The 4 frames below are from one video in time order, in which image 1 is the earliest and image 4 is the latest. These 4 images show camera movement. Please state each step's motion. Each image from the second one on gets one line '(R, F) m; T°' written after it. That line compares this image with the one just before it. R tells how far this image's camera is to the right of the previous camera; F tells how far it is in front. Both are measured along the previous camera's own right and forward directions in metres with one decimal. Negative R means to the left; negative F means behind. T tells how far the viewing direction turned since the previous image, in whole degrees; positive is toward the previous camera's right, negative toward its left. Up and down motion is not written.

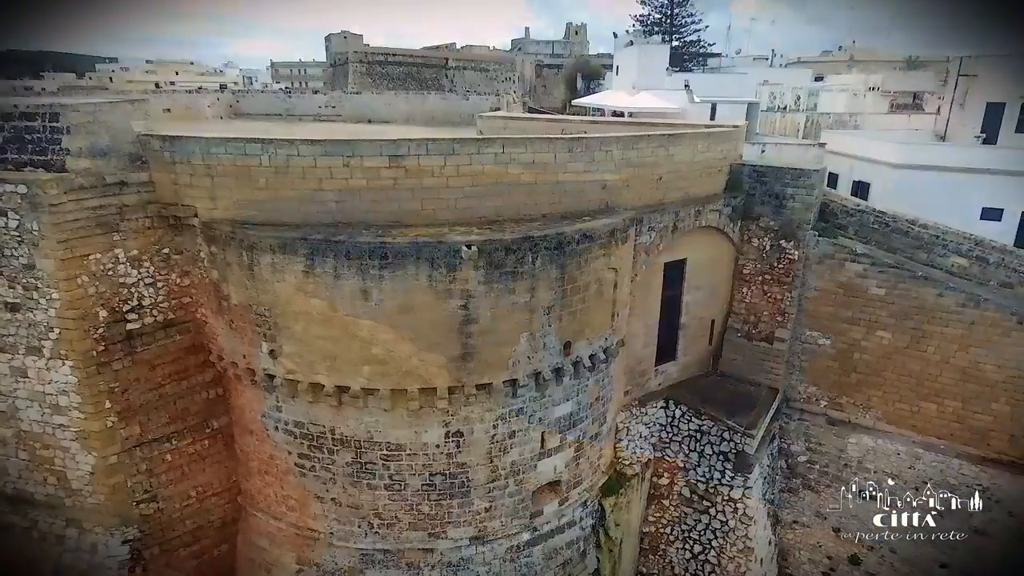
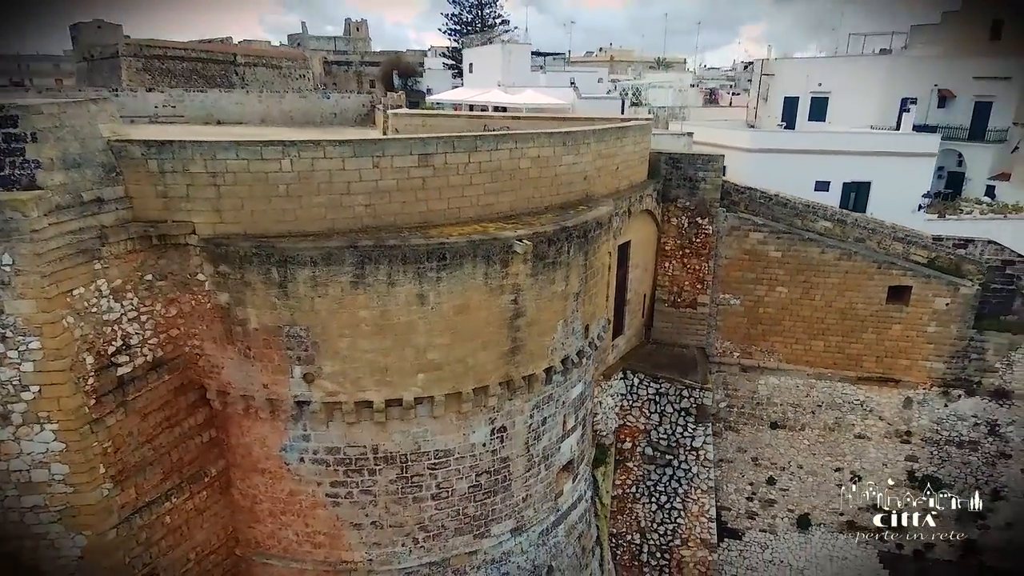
(-2.6, +0.3) m; +19°
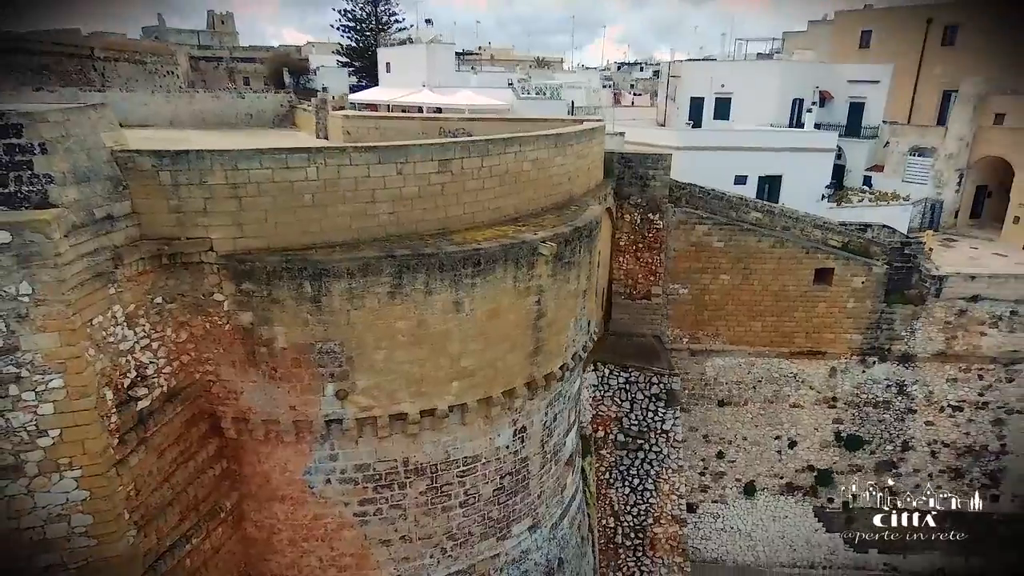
(-1.5, +0.1) m; +11°
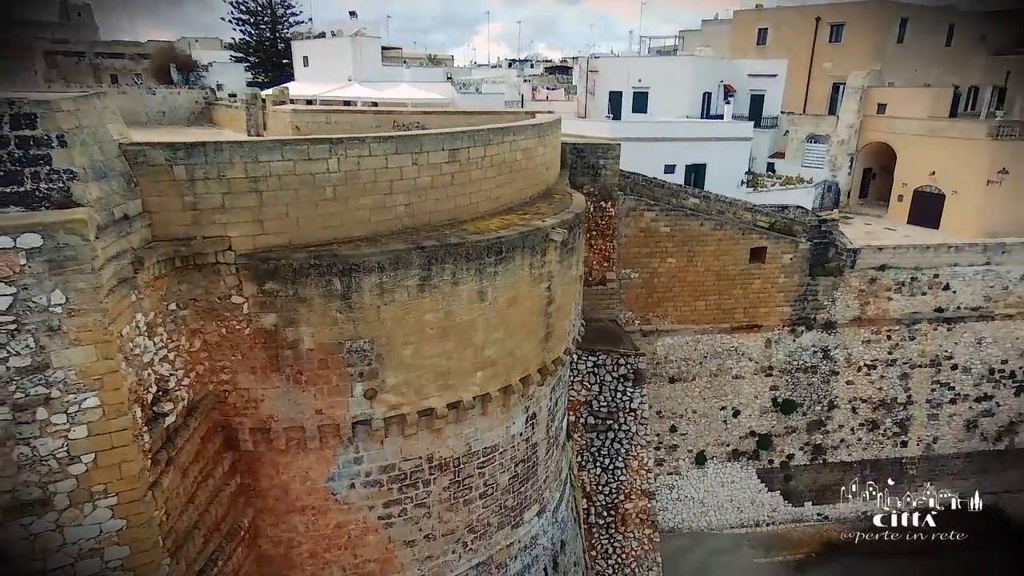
(-1.2, +0.1) m; +10°
